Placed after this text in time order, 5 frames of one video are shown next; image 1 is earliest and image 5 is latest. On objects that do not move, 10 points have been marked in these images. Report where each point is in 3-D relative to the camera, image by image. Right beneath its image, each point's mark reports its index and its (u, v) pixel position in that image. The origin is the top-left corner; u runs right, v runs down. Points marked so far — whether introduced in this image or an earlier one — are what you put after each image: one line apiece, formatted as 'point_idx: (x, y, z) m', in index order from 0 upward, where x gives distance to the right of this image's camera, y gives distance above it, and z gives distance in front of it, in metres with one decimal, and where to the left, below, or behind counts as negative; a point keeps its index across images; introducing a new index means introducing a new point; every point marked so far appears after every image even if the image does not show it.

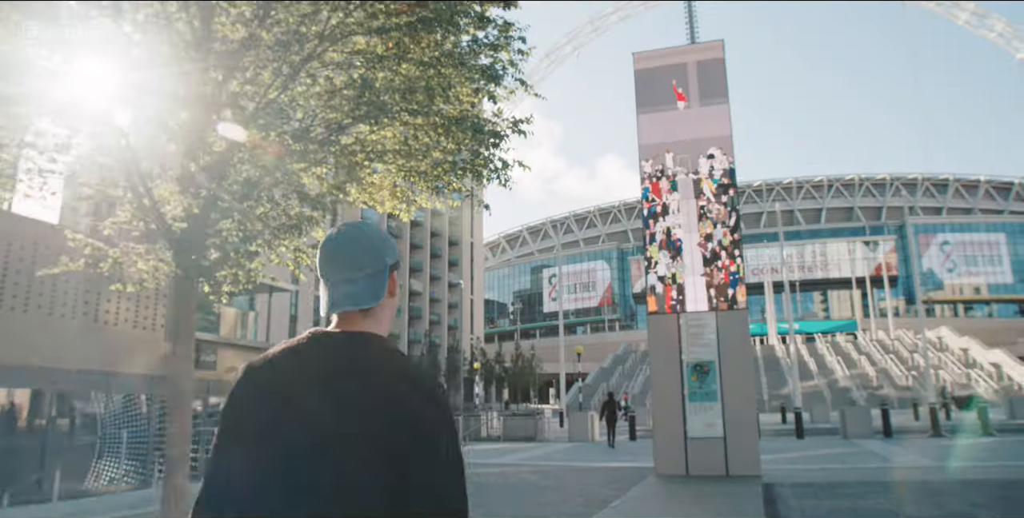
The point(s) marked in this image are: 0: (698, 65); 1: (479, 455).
0: (+3.6, +3.7, +13.9) m
1: (-0.8, -4.7, +17.3) m
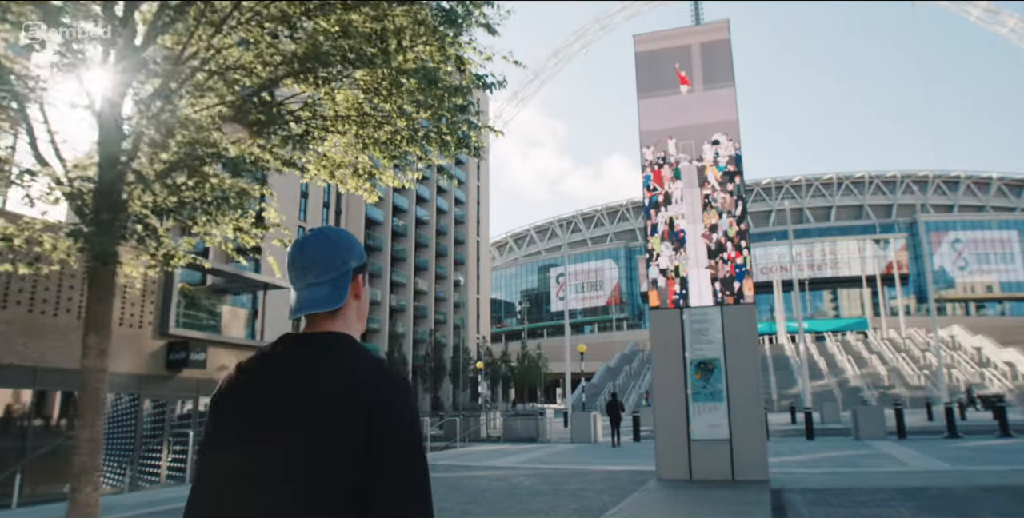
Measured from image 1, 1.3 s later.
0: (+3.5, +3.8, +13.3) m
1: (-0.9, -4.5, +16.7) m
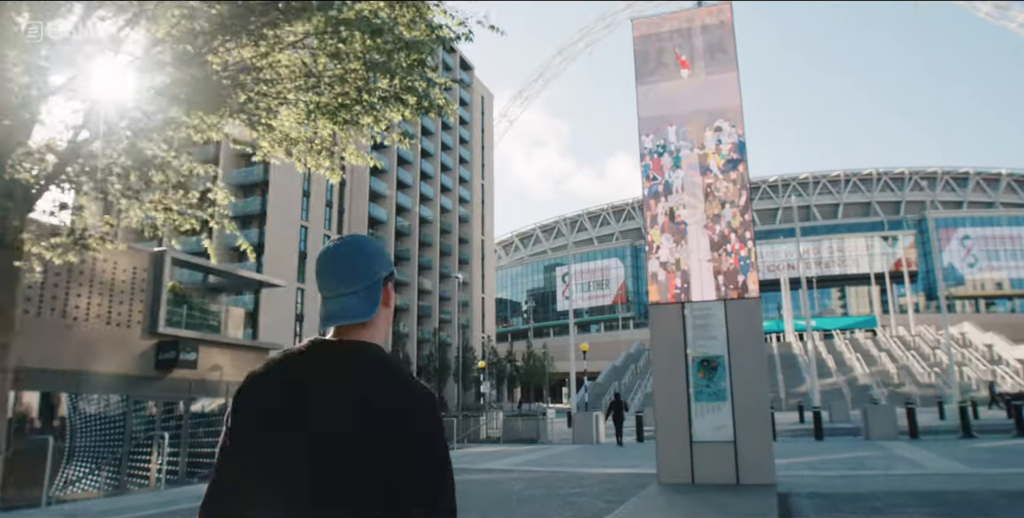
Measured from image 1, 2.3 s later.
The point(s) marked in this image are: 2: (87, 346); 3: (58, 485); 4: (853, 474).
0: (+3.4, +3.9, +12.7) m
1: (-0.9, -4.4, +16.2) m
2: (-9.3, -1.9, +16.0) m
3: (-8.9, -4.4, +14.3) m
4: (+5.5, -3.5, +11.7) m
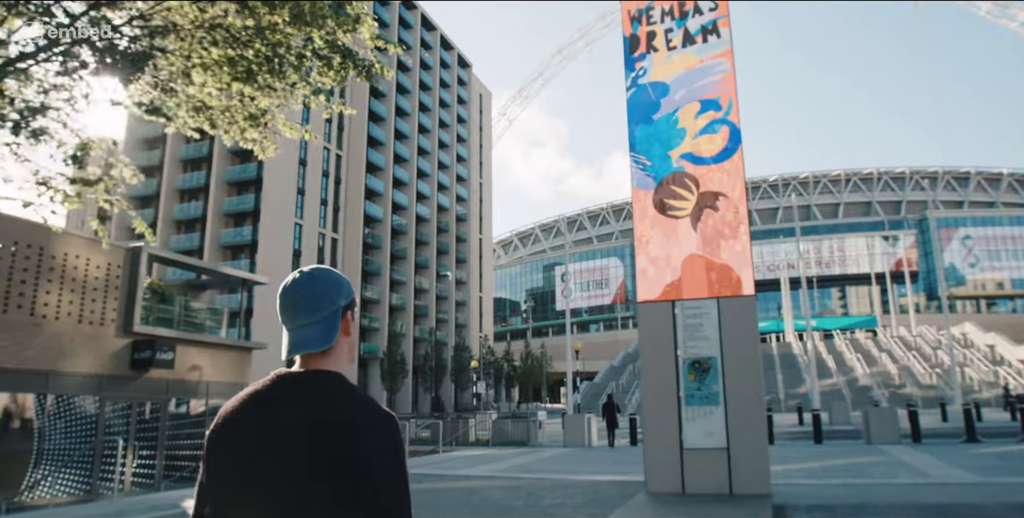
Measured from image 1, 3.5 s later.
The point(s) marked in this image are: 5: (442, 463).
0: (+3.1, +4.0, +12.1) m
1: (-1.2, -4.4, +15.6) m
2: (-9.6, -1.8, +15.4) m
3: (-9.2, -4.4, +13.7) m
4: (+5.2, -3.4, +11.0) m
5: (-1.5, -4.4, +15.7) m
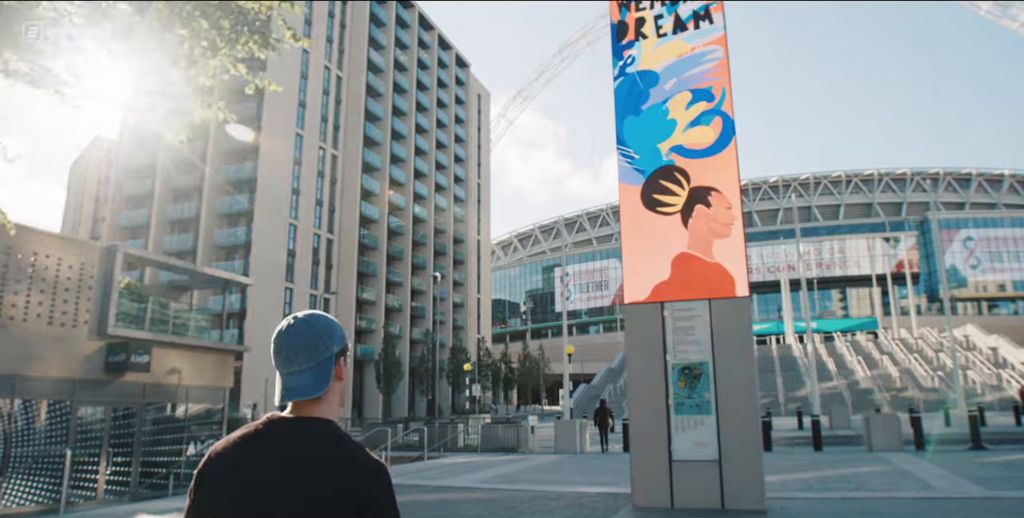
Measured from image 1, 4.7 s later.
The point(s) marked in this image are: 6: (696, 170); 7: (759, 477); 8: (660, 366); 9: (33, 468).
0: (+2.9, +4.0, +11.5) m
1: (-1.5, -4.4, +15.0) m
2: (-9.9, -1.8, +14.8) m
3: (-9.5, -4.3, +13.1) m
4: (+4.9, -3.4, +10.4) m
5: (-1.8, -4.4, +15.1) m
6: (+2.9, +1.4, +11.1) m
7: (+3.4, -3.0, +10.1) m
8: (+2.3, -1.6, +10.9) m
9: (-9.2, -4.0, +13.9) m
